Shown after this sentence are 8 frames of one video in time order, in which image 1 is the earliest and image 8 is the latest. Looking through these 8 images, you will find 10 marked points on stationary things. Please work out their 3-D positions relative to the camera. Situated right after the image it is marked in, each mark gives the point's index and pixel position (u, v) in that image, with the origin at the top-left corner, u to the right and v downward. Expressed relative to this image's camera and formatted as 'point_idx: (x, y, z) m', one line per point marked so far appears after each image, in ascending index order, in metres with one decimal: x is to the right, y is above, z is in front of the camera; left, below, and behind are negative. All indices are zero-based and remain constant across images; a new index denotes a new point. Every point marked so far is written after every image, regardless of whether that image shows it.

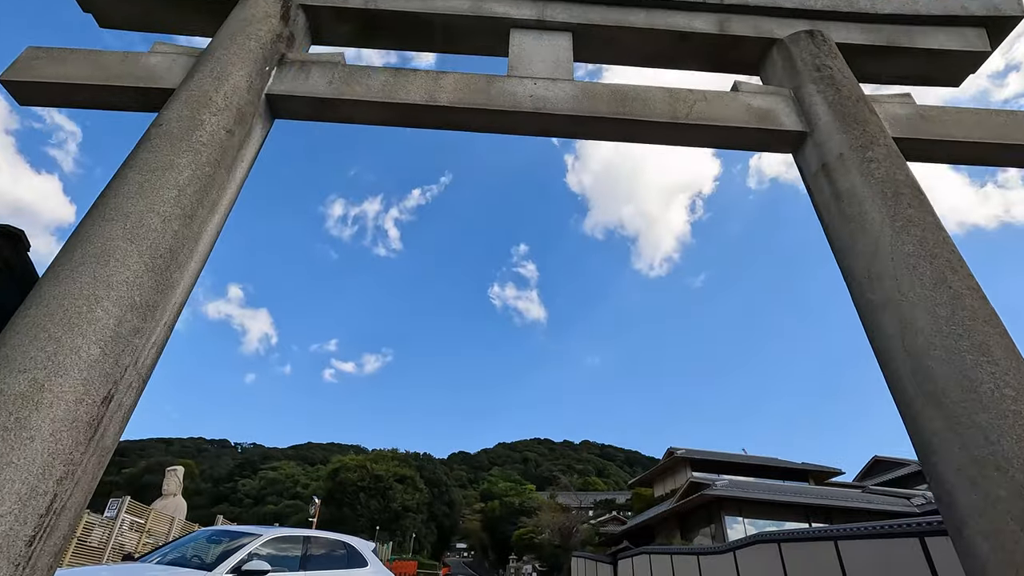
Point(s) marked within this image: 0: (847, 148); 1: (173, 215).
0: (+1.9, +0.8, +3.0) m
1: (-1.6, +0.4, +2.5) m
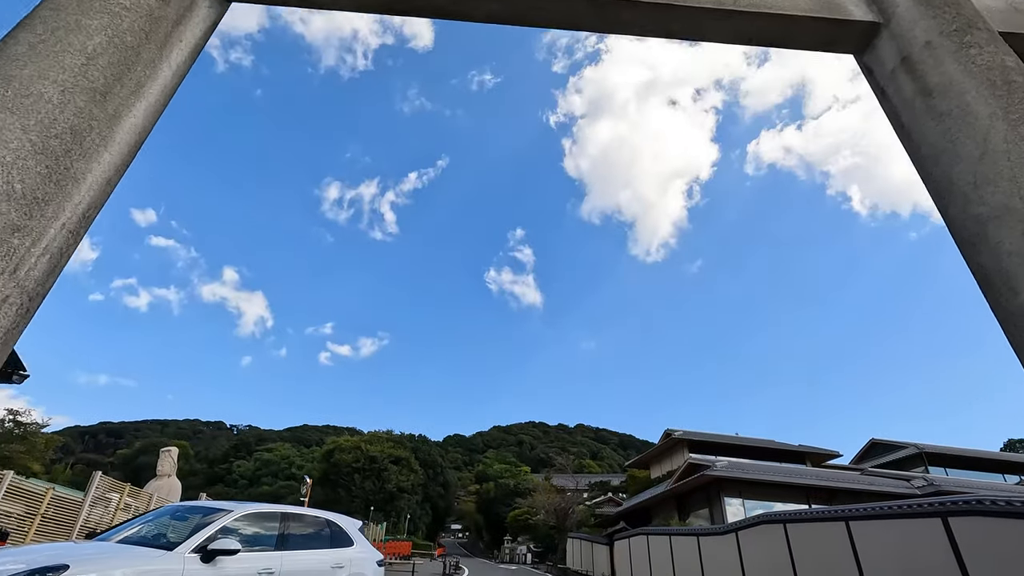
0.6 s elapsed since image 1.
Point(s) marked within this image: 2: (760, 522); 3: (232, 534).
0: (+2.0, +1.2, +2.4) m
1: (-1.6, +0.7, +1.9) m
2: (+5.8, -5.5, +12.4) m
3: (-2.5, -2.2, +4.8) m
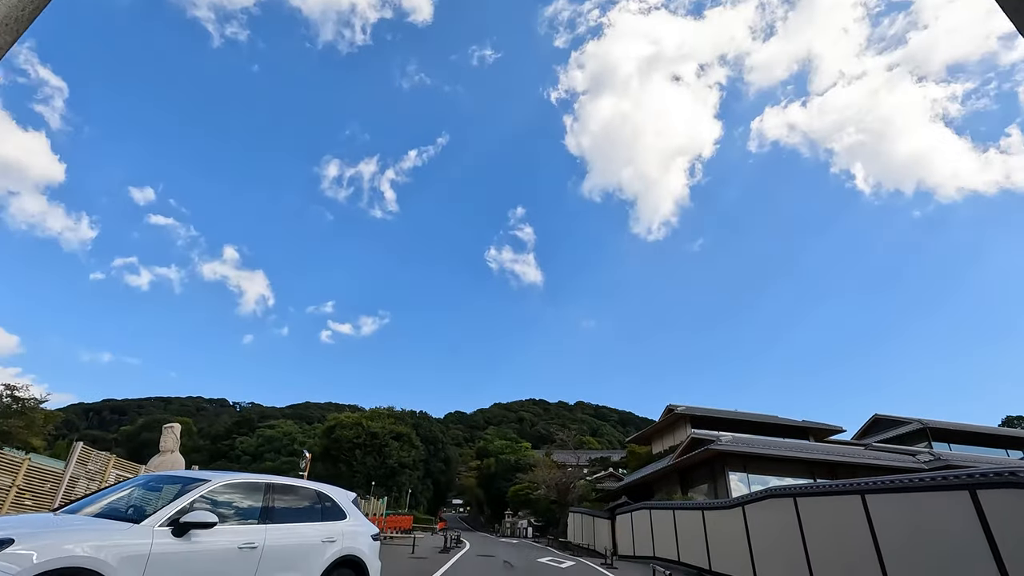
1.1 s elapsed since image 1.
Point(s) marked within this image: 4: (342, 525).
0: (+2.0, +1.5, +1.9) m
1: (-1.5, +1.0, +1.4) m
2: (+5.9, -4.8, +12.1) m
3: (-2.5, -1.8, +4.4) m
4: (-1.7, -2.4, +5.2) m
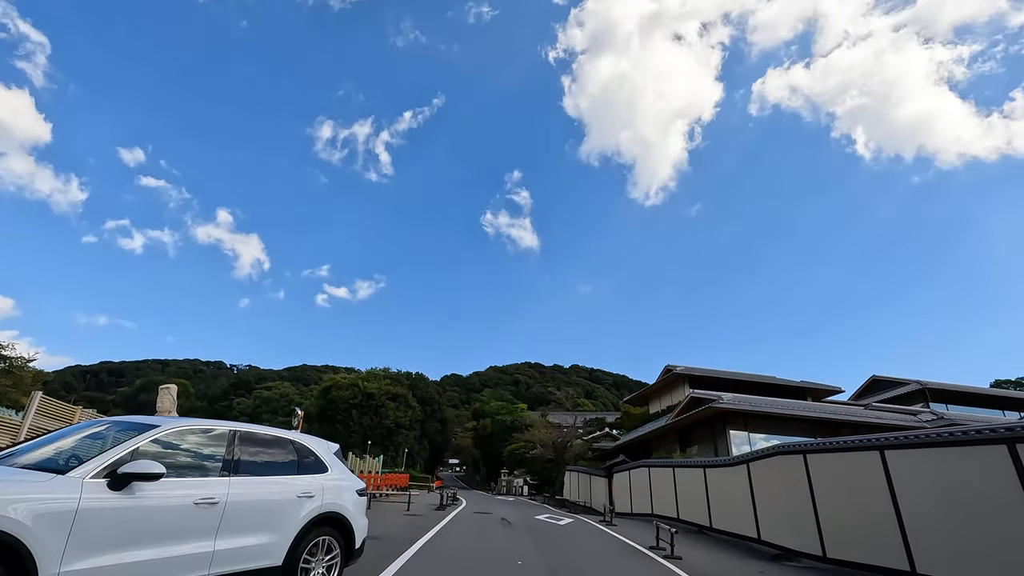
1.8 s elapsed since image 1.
0: (+2.1, +1.9, +1.1) m
1: (-1.5, +1.4, +0.6) m
2: (+5.8, -3.7, +11.7) m
3: (-2.4, -1.2, +3.8) m
4: (-1.7, -1.7, +4.6) m
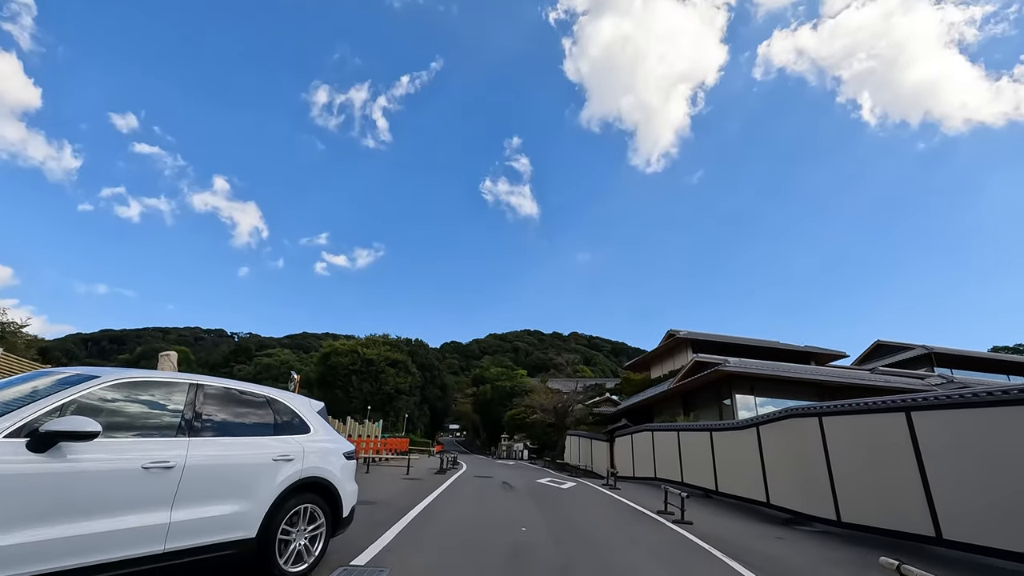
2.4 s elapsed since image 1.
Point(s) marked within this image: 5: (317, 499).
0: (+2.1, +2.2, +0.3) m
1: (-1.4, +1.7, -0.2) m
2: (+5.9, -2.7, +11.3) m
3: (-2.4, -0.7, +3.2) m
4: (-1.6, -1.2, +4.1) m
5: (-1.5, -1.6, +4.0) m
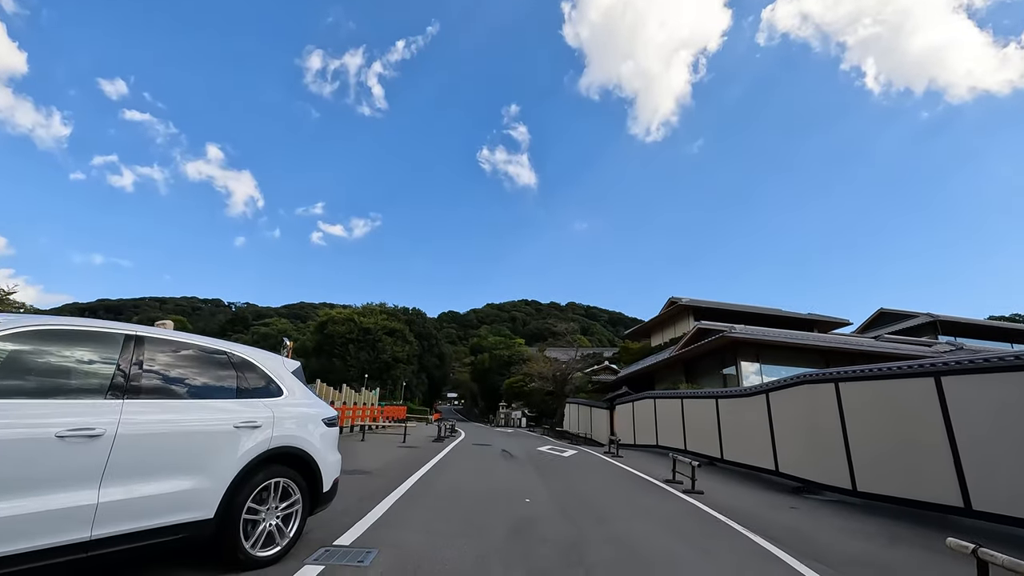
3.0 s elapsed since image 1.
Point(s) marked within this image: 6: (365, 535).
0: (+2.2, +2.4, -0.4) m
1: (-1.3, +1.9, -0.9) m
2: (+5.9, -1.9, +10.8) m
3: (-2.3, -0.4, +2.6) m
4: (-1.6, -0.8, +3.5) m
5: (-1.4, -1.2, +3.4) m
6: (-1.2, -1.9, +4.2) m
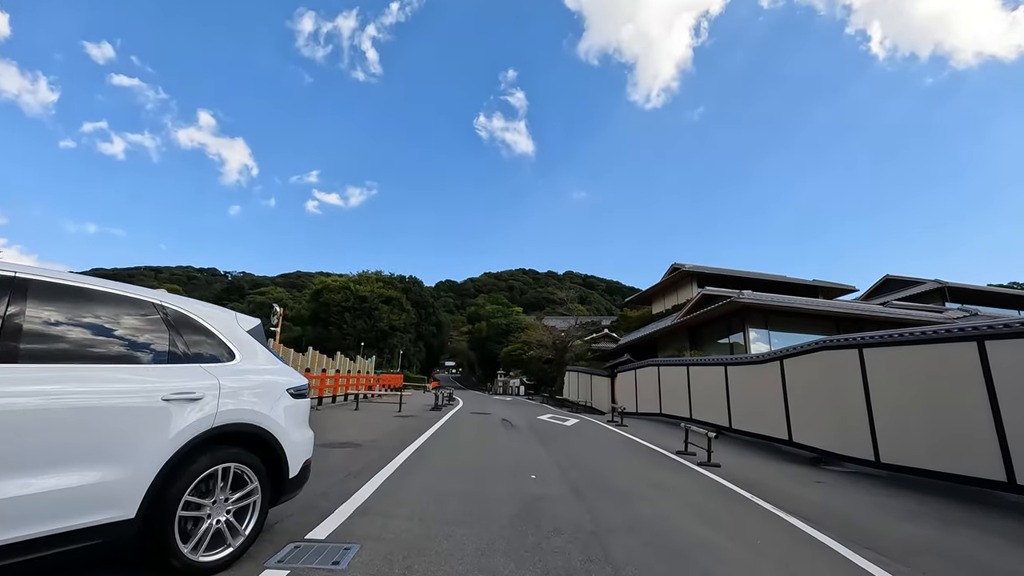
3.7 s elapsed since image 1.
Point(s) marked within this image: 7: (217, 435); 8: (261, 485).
0: (+2.3, +2.5, -1.3) m
1: (-1.3, +1.9, -1.8) m
2: (+5.9, -1.2, +10.2) m
3: (-2.2, -0.1, +1.8) m
4: (-1.5, -0.4, +2.8) m
5: (-1.4, -0.9, +2.7) m
6: (-1.1, -1.6, +3.5) m
7: (-1.4, -0.7, +2.6) m
8: (-1.3, -1.0, +2.8) m
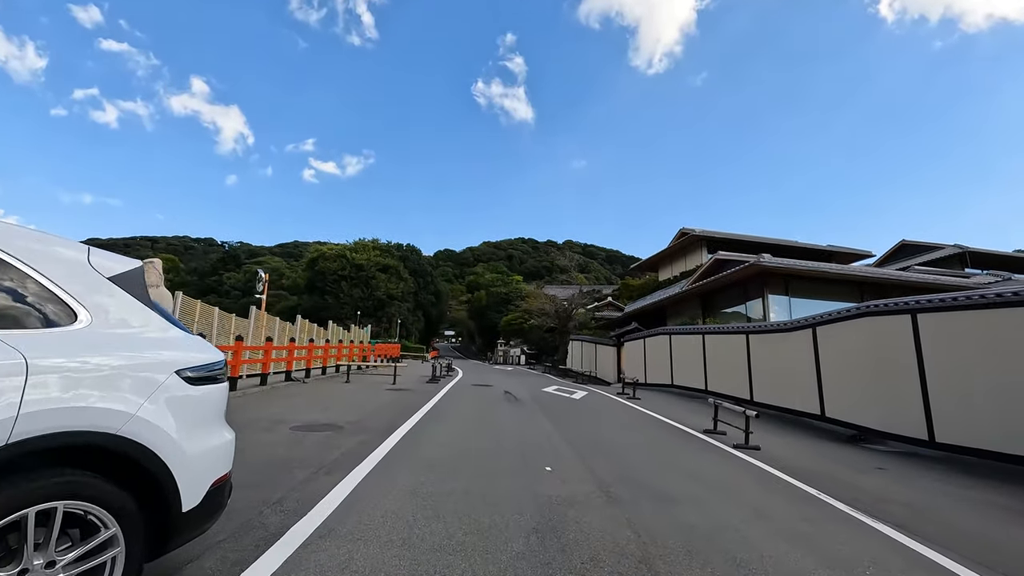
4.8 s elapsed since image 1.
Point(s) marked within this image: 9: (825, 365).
0: (+2.4, +2.5, -2.6) m
1: (-1.2, +1.9, -3.0) m
2: (+6.0, -0.5, +9.1) m
3: (-2.2, +0.1, +0.7) m
4: (-1.4, -0.2, +1.7) m
5: (-1.3, -0.6, +1.6) m
6: (-1.0, -1.3, +2.5) m
7: (-1.3, -0.4, +1.5) m
8: (-1.2, -0.8, +1.7) m
9: (+5.8, -1.4, +9.8) m
